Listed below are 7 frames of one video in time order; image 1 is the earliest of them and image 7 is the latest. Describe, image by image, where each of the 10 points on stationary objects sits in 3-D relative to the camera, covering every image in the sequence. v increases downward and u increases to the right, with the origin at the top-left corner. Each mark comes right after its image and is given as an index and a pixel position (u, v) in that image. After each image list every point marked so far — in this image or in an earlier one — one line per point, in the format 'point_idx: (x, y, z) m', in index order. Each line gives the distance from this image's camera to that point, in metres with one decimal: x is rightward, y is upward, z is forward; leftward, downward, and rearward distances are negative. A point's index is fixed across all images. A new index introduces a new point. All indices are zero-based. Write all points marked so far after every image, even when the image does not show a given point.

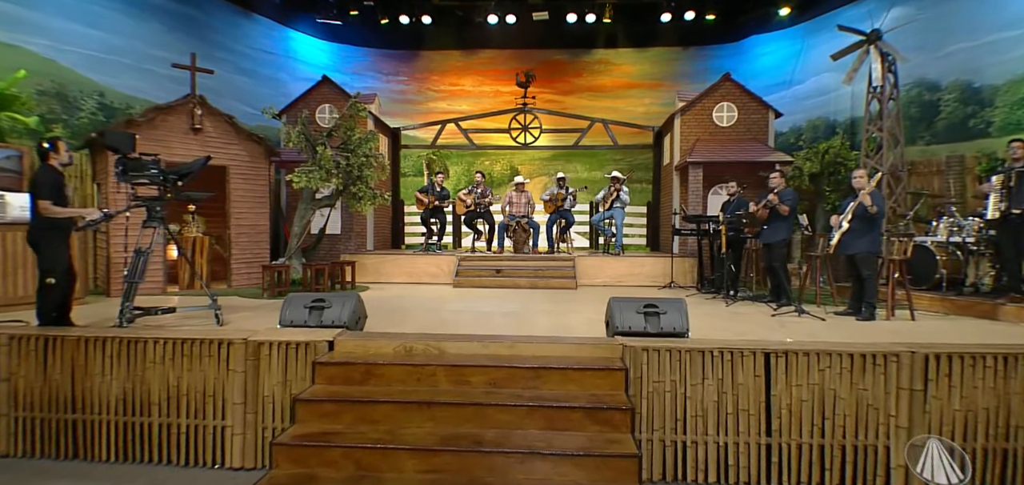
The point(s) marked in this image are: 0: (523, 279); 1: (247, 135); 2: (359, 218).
0: (+0.2, -0.6, +8.4) m
1: (-4.7, +1.9, +8.5) m
2: (-3.1, +0.5, +9.7) m
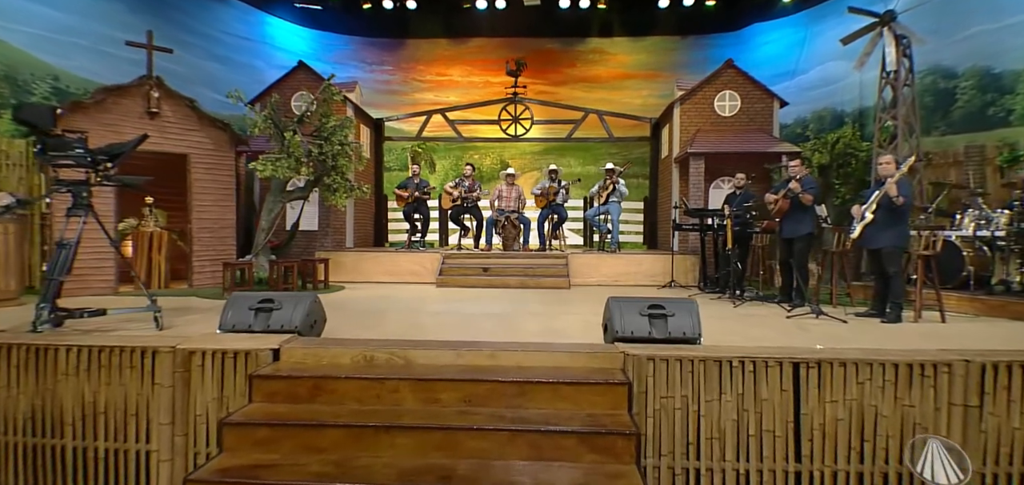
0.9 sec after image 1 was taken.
0: (0.0, -0.6, +7.7) m
1: (-4.9, +2.0, +7.8) m
2: (-3.3, +0.5, +9.0) m
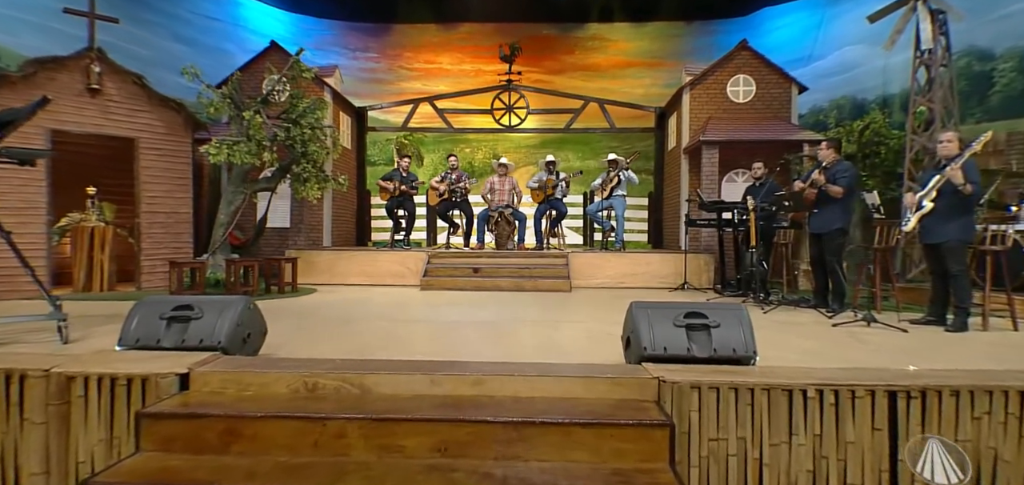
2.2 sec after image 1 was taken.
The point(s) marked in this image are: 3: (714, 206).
0: (-0.1, -0.5, +6.9) m
1: (-5.0, +2.0, +6.8) m
2: (-3.4, +0.6, +8.1) m
3: (+2.6, +0.5, +6.3) m
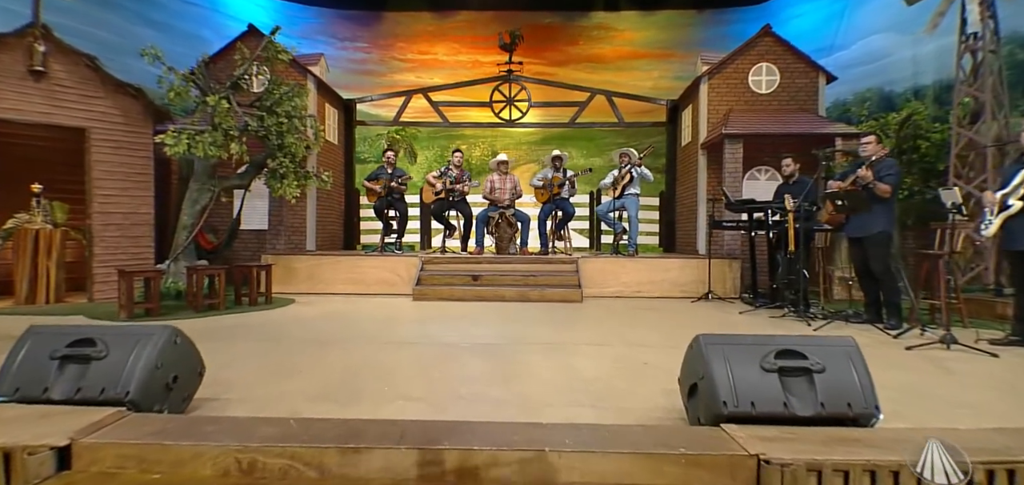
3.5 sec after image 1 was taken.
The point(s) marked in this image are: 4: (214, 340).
0: (0.0, -0.6, +6.1) m
1: (-5.0, +2.0, +6.0) m
2: (-3.3, +0.5, +7.4) m
3: (+2.7, +0.4, +5.6) m
4: (-2.4, -0.8, +4.0) m
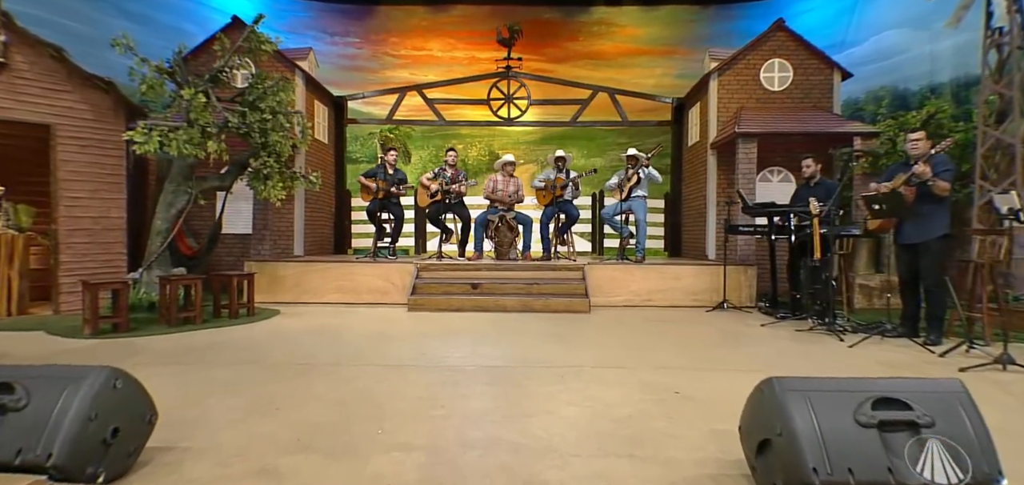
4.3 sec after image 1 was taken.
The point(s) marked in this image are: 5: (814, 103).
0: (0.0, -0.7, +5.7) m
1: (-4.9, +1.9, +5.6) m
2: (-3.3, +0.4, +6.9) m
3: (+2.7, +0.4, +5.2) m
4: (-2.4, -0.9, +3.6) m
5: (+5.0, +2.3, +8.2) m
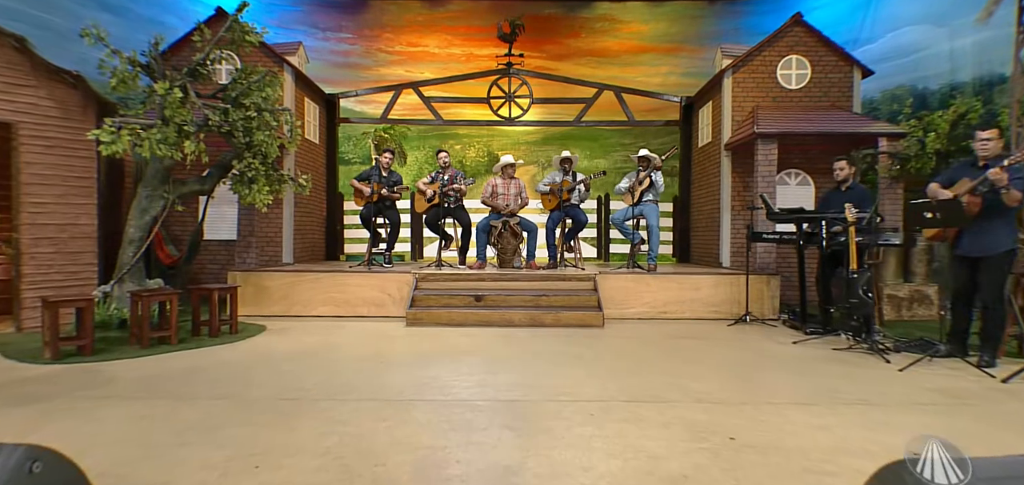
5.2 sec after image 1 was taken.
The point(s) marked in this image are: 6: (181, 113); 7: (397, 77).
0: (+0.1, -0.8, +5.3) m
1: (-4.8, +1.8, +5.1) m
2: (-3.3, +0.3, +6.4) m
3: (+2.8, +0.3, +4.8) m
4: (-2.3, -1.0, +3.1) m
5: (+5.0, +2.2, +7.9) m
6: (-3.1, +1.2, +4.5) m
7: (-2.3, +3.3, +9.6) m
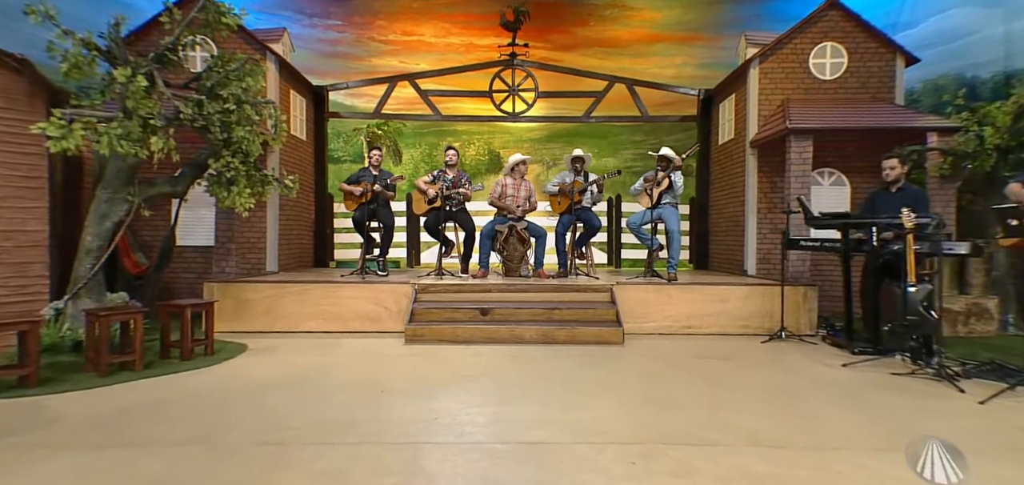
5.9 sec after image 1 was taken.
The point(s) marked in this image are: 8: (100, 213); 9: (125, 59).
0: (+0.2, -0.8, +4.7) m
1: (-4.7, +1.7, +4.5) m
2: (-3.2, +0.3, +5.8) m
3: (+2.9, +0.2, +4.3) m
4: (-2.2, -1.1, +2.6) m
5: (+5.1, +2.2, +7.3) m
6: (-3.0, +1.1, +4.0) m
7: (-2.2, +3.2, +9.0) m
8: (-3.7, +0.3, +4.3) m
9: (-3.4, +1.6, +4.2) m
